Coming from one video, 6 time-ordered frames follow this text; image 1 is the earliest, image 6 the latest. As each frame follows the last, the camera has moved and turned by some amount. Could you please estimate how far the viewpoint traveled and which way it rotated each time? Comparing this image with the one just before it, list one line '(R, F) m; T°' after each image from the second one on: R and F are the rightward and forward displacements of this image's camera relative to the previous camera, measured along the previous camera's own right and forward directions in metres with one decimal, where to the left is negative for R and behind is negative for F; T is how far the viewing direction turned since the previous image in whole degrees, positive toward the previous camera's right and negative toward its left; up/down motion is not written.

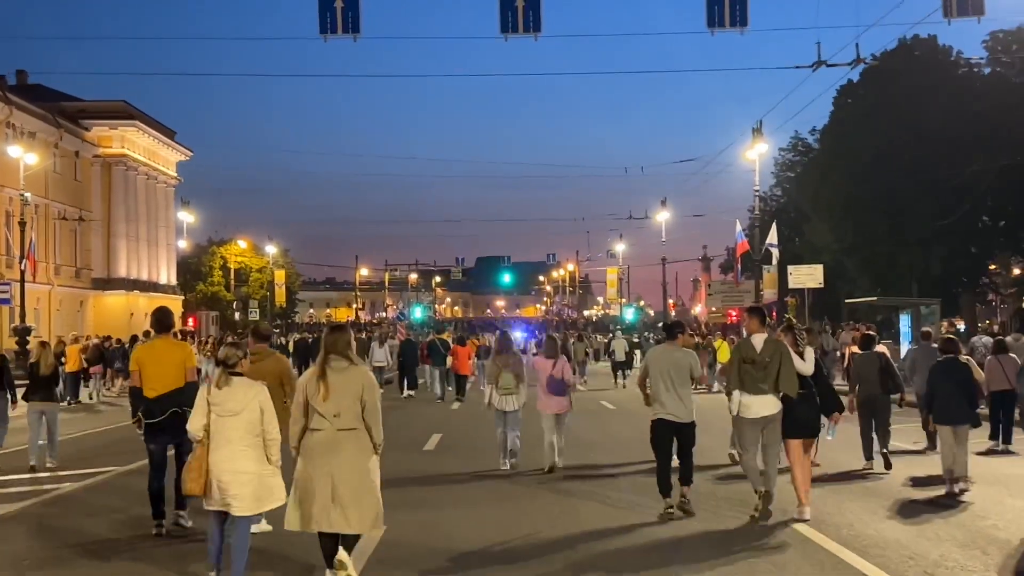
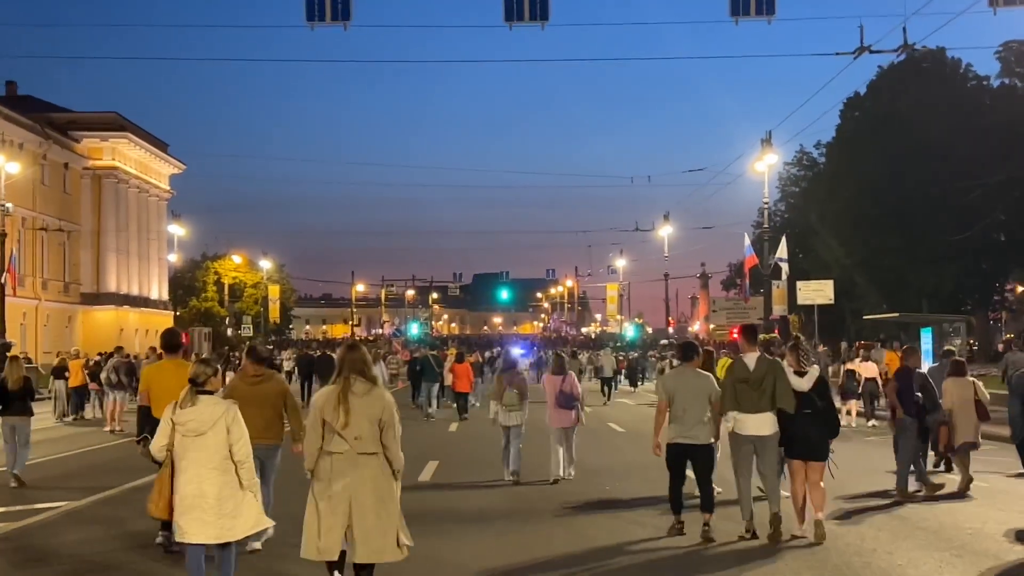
(0.0, +0.9) m; 0°
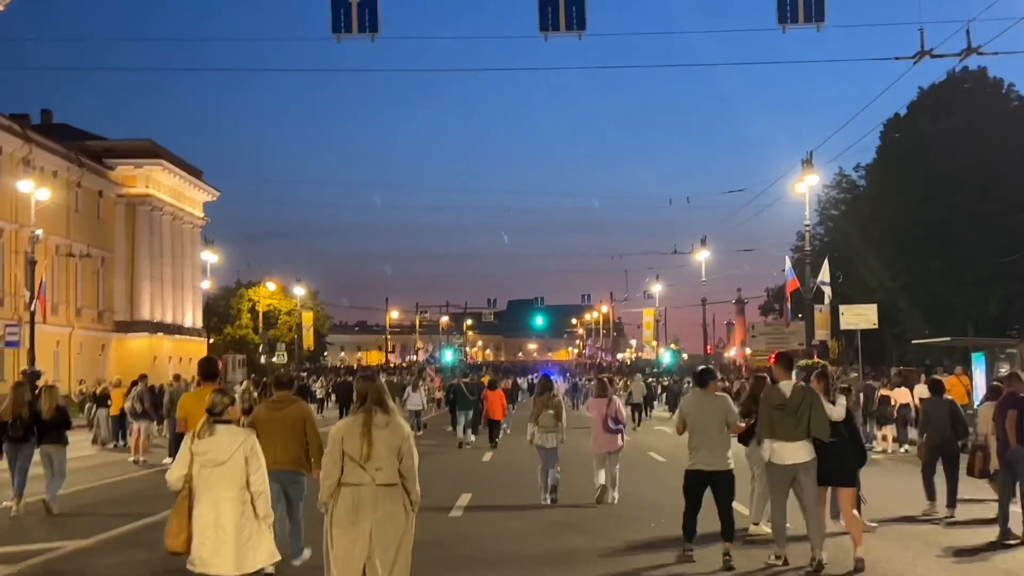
(0.0, +0.5) m; -1°
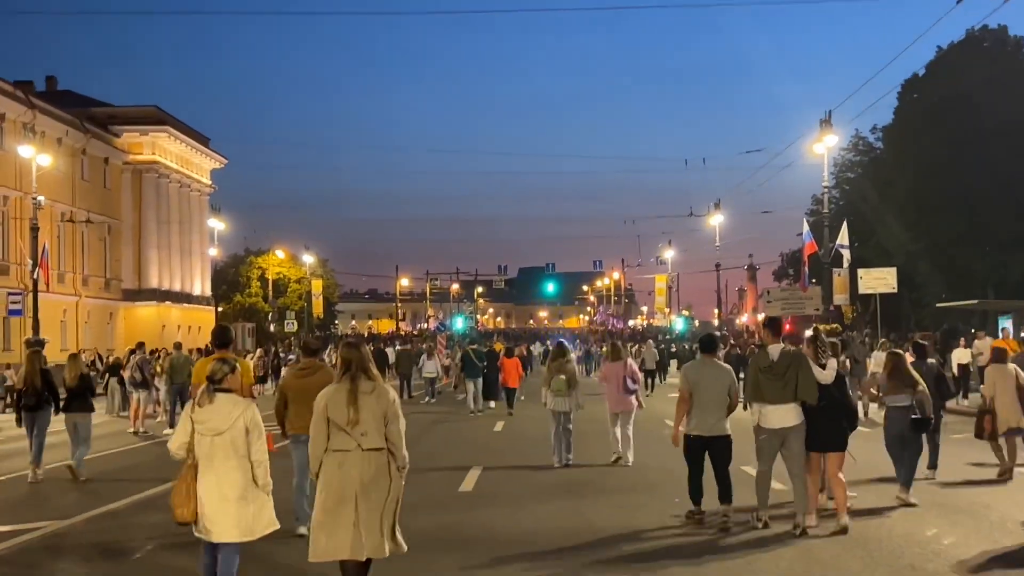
(0.0, +0.5) m; 0°
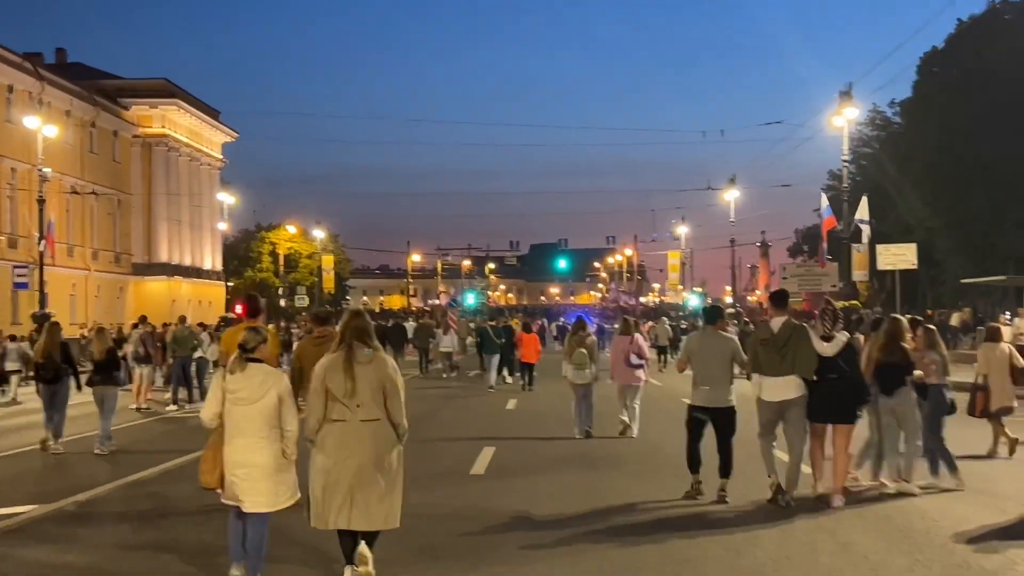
(0.0, +0.4) m; 0°
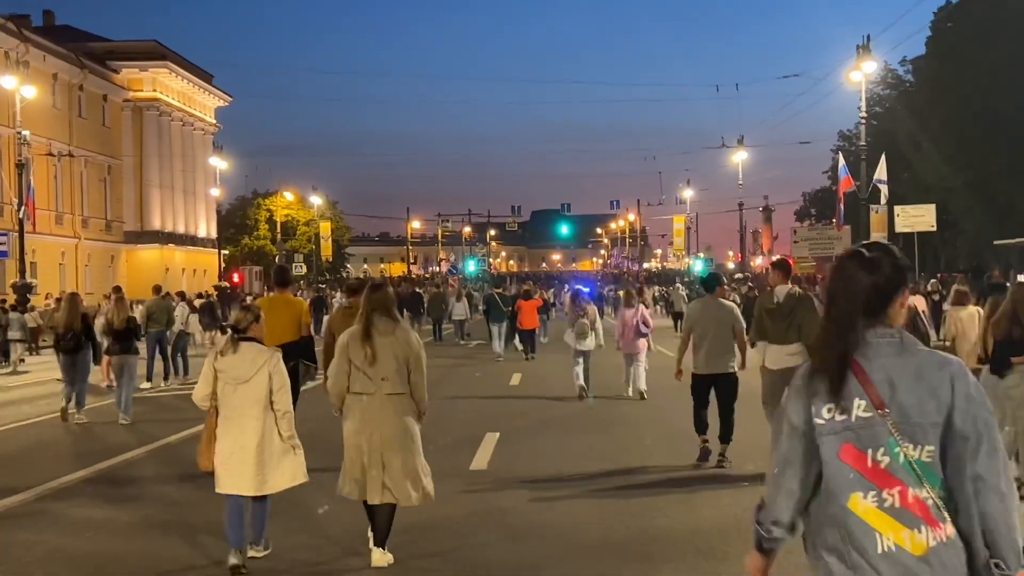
(0.0, +1.0) m; 0°
